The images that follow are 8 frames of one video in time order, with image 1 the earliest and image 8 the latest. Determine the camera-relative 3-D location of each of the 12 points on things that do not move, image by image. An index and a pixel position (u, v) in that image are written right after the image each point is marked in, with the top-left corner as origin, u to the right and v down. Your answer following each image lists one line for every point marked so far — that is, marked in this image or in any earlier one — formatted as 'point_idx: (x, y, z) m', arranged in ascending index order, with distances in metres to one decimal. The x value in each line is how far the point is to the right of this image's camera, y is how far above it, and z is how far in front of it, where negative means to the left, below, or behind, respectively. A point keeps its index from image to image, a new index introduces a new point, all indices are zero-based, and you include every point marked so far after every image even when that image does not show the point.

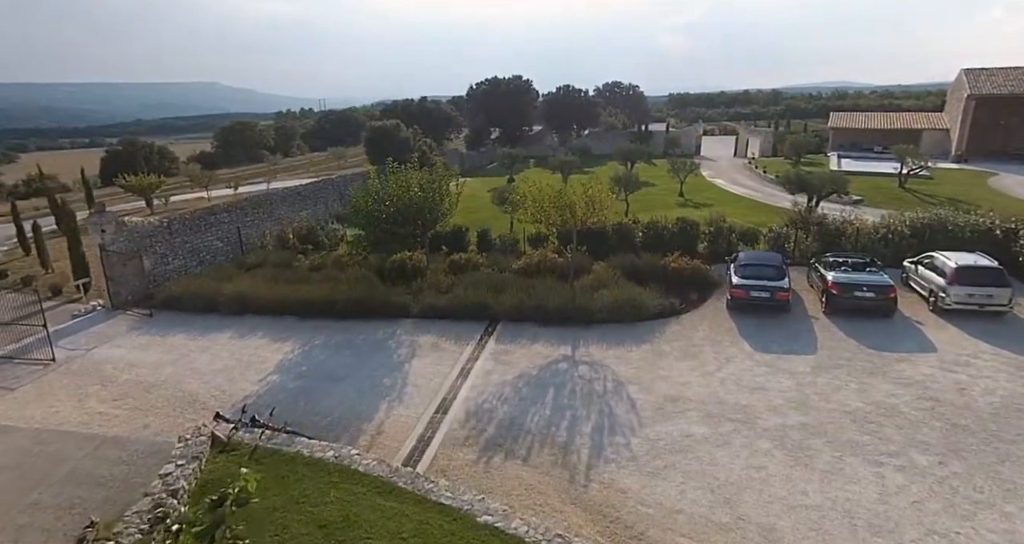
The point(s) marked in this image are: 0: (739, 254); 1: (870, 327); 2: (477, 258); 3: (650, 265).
0: (+6.2, +0.5, +14.4) m
1: (+8.0, -1.2, +11.8) m
2: (-1.1, +0.4, +16.4) m
3: (+3.9, +0.2, +15.2) m
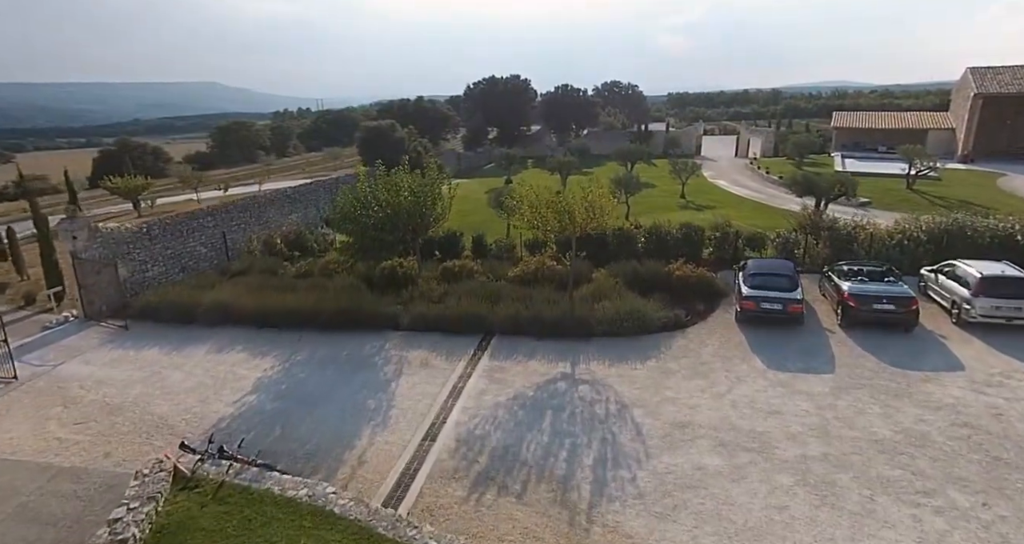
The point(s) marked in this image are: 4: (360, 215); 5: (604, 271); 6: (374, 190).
0: (+6.1, +0.2, +13.6) m
1: (+7.9, -1.5, +11.0) m
2: (-1.2, +0.2, +15.6) m
3: (+3.8, 0.0, +14.4) m
4: (-4.0, +1.4, +13.9) m
5: (+2.6, 0.0, +15.0) m
6: (-3.7, +2.2, +14.1) m
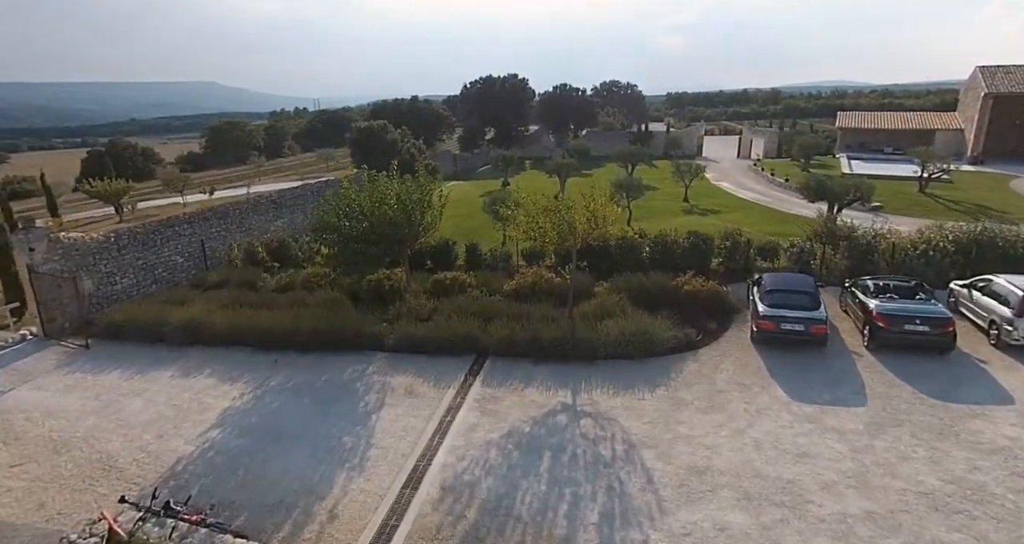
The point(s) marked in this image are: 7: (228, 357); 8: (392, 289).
0: (+5.9, -0.1, +12.6) m
1: (+7.7, -1.8, +10.0) m
2: (-1.3, -0.1, +14.5) m
3: (+3.7, -0.3, +13.3) m
4: (-4.1, +1.1, +12.8) m
5: (+2.5, -0.4, +13.9) m
6: (-3.8, +1.8, +13.0) m
7: (-6.5, -1.9, +12.2) m
8: (-3.1, -0.5, +14.2) m
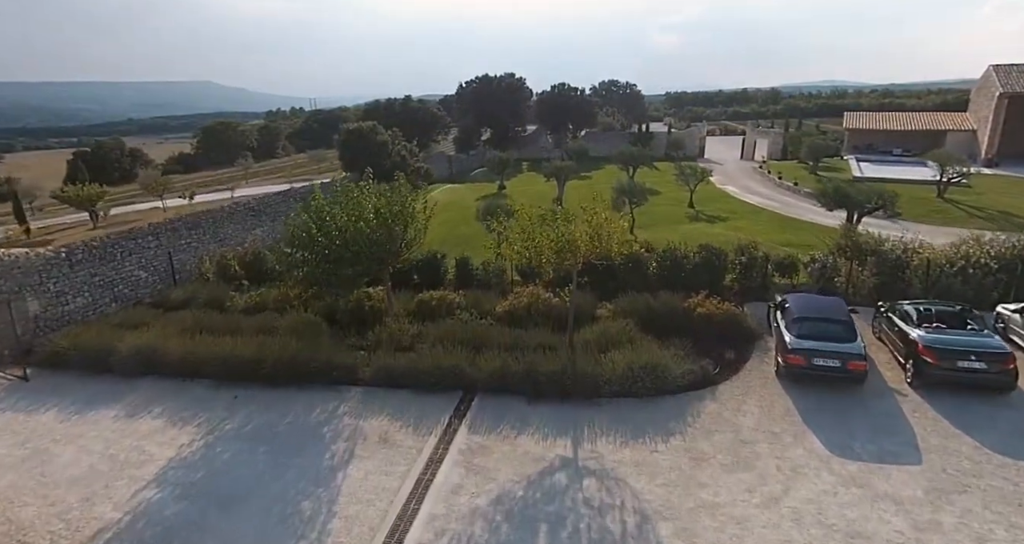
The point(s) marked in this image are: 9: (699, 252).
0: (+5.8, -0.6, +11.2) m
1: (+7.6, -2.3, +8.6) m
2: (-1.5, -0.6, +13.1) m
3: (+3.5, -0.8, +11.9) m
4: (-4.3, +0.6, +11.4) m
5: (+2.3, -0.8, +12.5) m
6: (-4.0, +1.3, +11.6) m
7: (-6.7, -2.4, +10.7) m
8: (-3.3, -0.9, +12.7) m
9: (+4.9, +0.5, +13.9) m
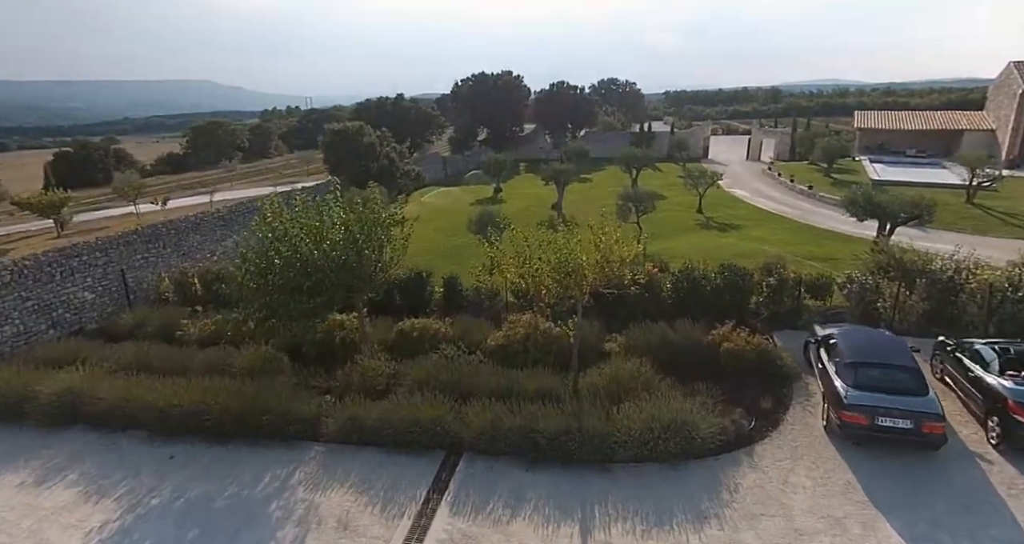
0: (+5.7, -1.1, +9.4) m
1: (+7.5, -2.8, +6.8) m
2: (-1.6, -1.1, +11.3) m
3: (+3.4, -1.4, +10.2) m
4: (-4.4, +0.1, +9.6) m
5: (+2.2, -1.4, +10.7) m
6: (-4.1, +0.8, +9.8) m
7: (-6.8, -3.0, +8.9) m
8: (-3.4, -1.5, +10.9) m
9: (+4.8, 0.0, +12.1) m
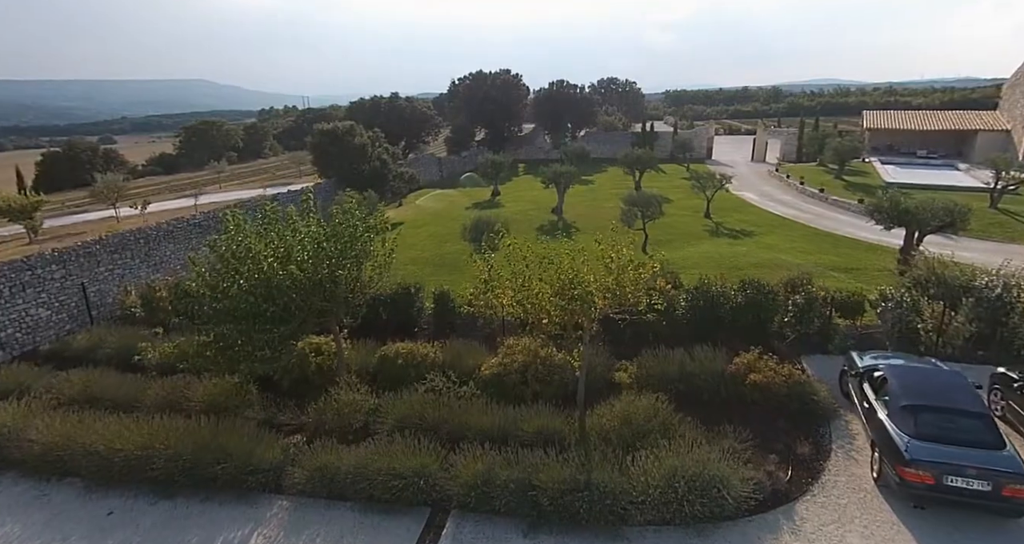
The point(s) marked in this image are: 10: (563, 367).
0: (+5.6, -1.4, +8.2) m
1: (+7.4, -3.2, +5.6) m
2: (-1.6, -1.5, +10.0) m
3: (+3.4, -1.7, +8.9) m
4: (-4.4, -0.3, +8.3) m
5: (+2.1, -1.7, +9.4) m
6: (-4.2, +0.4, +8.5) m
7: (-6.8, -3.3, +7.7) m
8: (-3.5, -1.8, +9.7) m
9: (+4.7, -0.4, +10.8) m
10: (+0.9, -1.6, +9.2) m
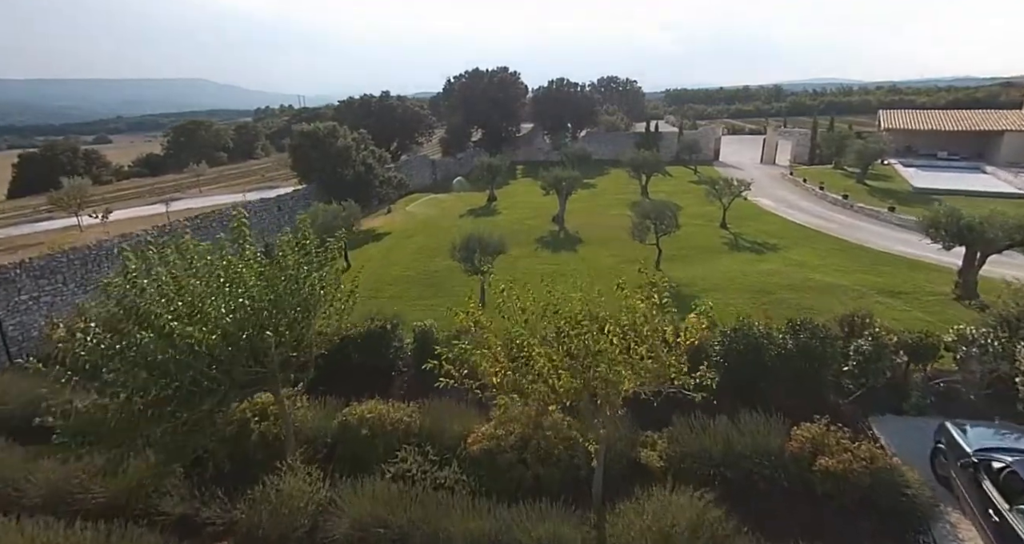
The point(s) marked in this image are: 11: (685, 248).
0: (+5.6, -2.1, +6.1) m
1: (+7.4, -3.8, +3.5) m
2: (-1.7, -2.1, +7.9) m
3: (+3.3, -2.3, +6.8) m
4: (-4.5, -0.9, +6.2) m
5: (+2.1, -2.4, +7.3) m
6: (-4.2, -0.2, +6.4) m
7: (-6.9, -4.0, +5.5) m
8: (-3.6, -2.5, +7.6) m
9: (+4.6, -1.0, +8.7) m
10: (+0.8, -2.3, +7.1) m
11: (+6.0, +0.9, +18.3) m
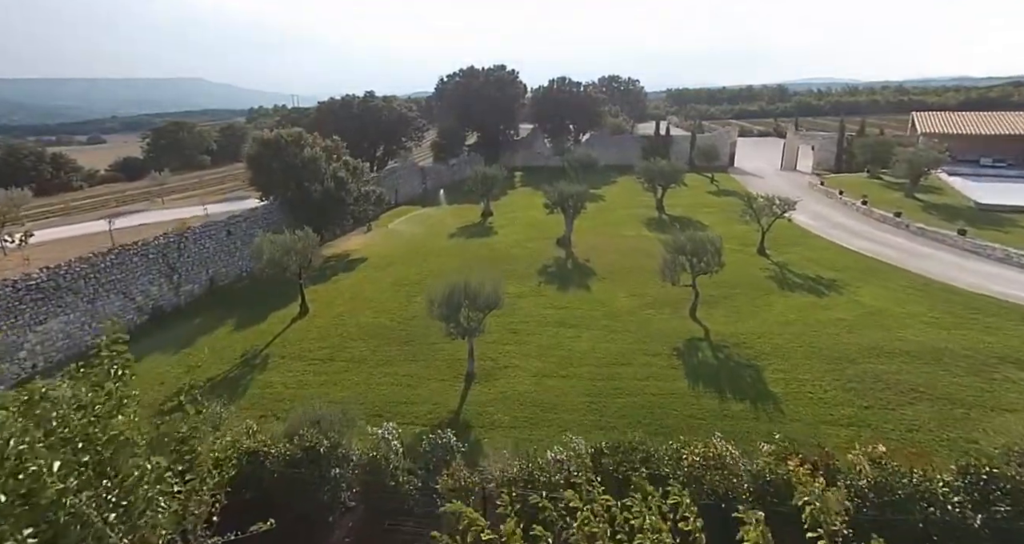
0: (+5.5, -3.3, +2.5) m
1: (+7.4, -5.0, 0.0) m
2: (-1.7, -3.4, +4.4) m
3: (+3.3, -3.6, +3.3) m
4: (-4.5, -2.2, +2.6) m
5: (+2.0, -3.6, +3.8) m
6: (-4.2, -1.5, +2.9) m
7: (-6.9, -5.2, +2.0) m
8: (-3.6, -3.7, +4.0) m
9: (+4.6, -2.2, +5.2) m
10: (+0.8, -3.5, +3.5) m
11: (+5.9, -0.3, +14.8) m
